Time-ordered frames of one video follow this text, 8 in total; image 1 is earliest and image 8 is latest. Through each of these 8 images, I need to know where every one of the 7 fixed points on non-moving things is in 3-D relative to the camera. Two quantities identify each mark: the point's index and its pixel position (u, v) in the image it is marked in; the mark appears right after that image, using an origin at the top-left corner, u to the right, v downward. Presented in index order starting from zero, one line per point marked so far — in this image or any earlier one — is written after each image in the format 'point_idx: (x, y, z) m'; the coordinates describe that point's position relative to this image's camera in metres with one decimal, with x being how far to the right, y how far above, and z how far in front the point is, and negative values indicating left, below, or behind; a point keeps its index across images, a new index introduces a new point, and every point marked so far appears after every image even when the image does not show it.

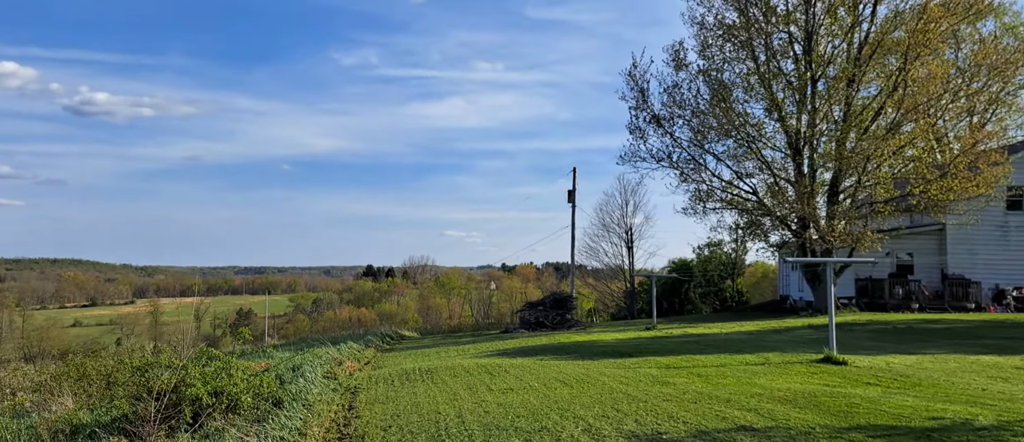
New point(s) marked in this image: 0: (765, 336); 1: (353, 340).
0: (+4.6, -2.1, +14.1) m
1: (-4.0, -3.0, +19.3) m
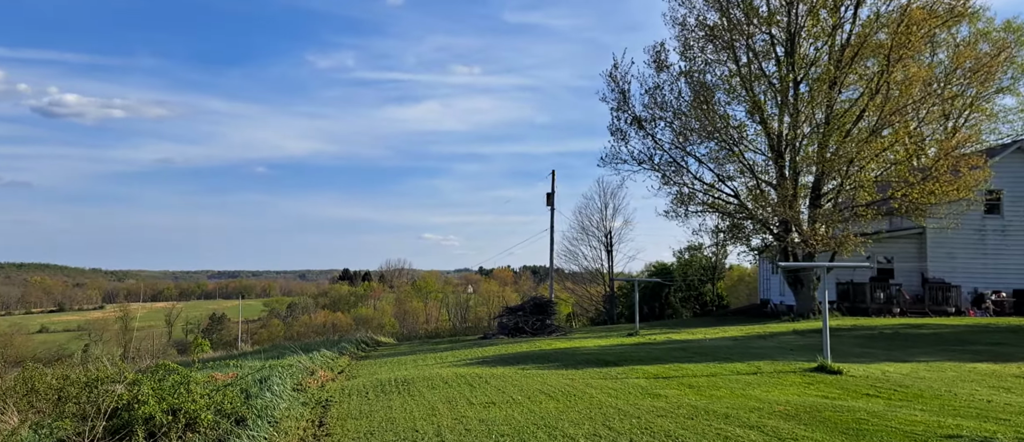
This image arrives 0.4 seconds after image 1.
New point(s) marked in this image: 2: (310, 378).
0: (+4.3, -2.2, +13.8) m
1: (-4.5, -3.1, +18.7) m
2: (-3.1, -2.3, +11.3) m
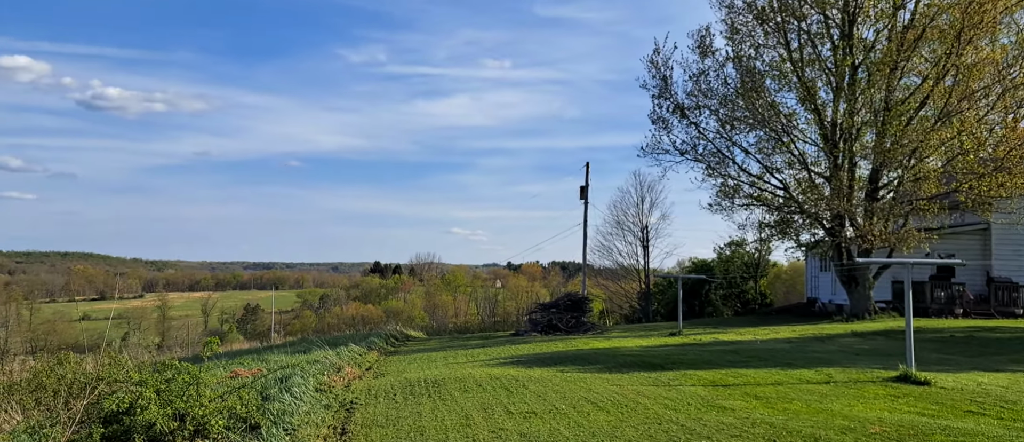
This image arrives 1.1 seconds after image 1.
0: (+4.9, -2.1, +12.8) m
1: (-3.7, -2.8, +18.1) m
2: (-2.6, -2.2, +10.6) m
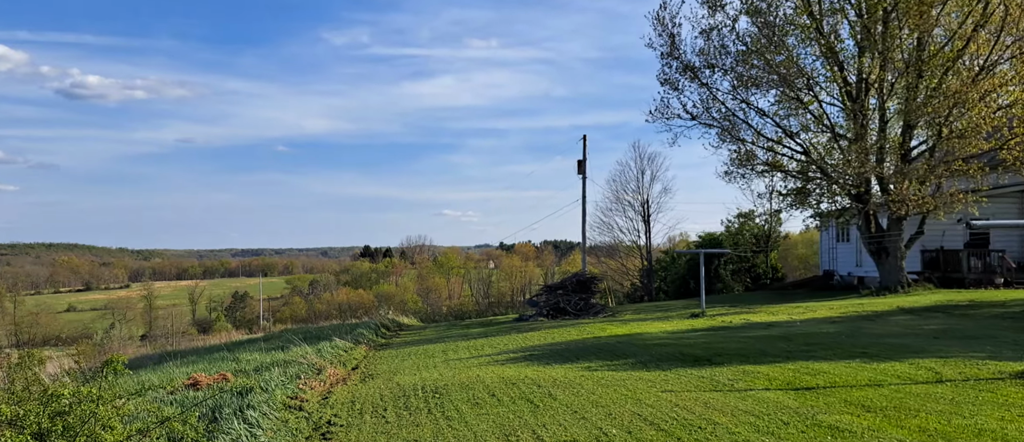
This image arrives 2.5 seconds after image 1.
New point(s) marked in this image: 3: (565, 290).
0: (+5.0, -1.5, +11.1) m
1: (-3.6, -2.4, +16.3) m
2: (-2.5, -1.9, +8.8) m
3: (+1.2, -1.6, +18.0) m
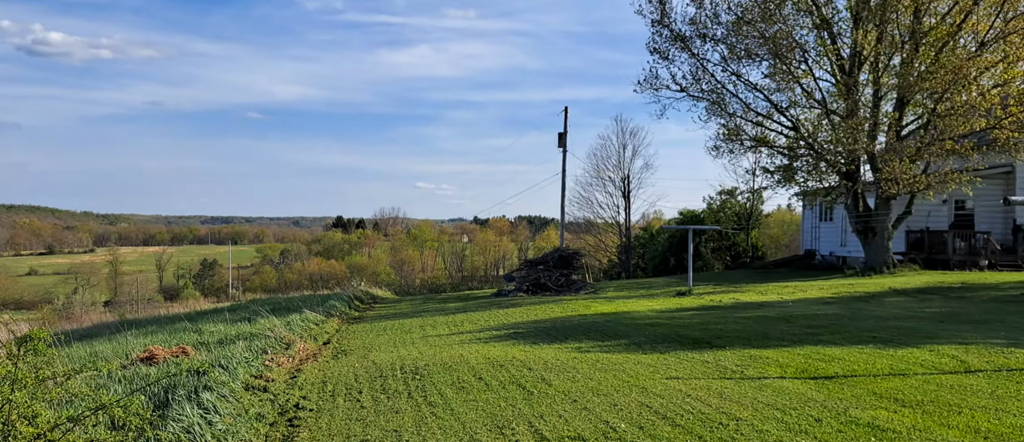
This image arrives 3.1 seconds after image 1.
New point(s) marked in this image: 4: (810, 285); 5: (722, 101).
0: (+4.8, -1.2, +10.7) m
1: (-4.0, -1.7, +15.6) m
2: (-2.6, -1.5, +8.2) m
3: (+0.8, -1.0, +17.5) m
4: (+5.5, -1.2, +14.1) m
5: (+5.2, +3.0, +19.1) m
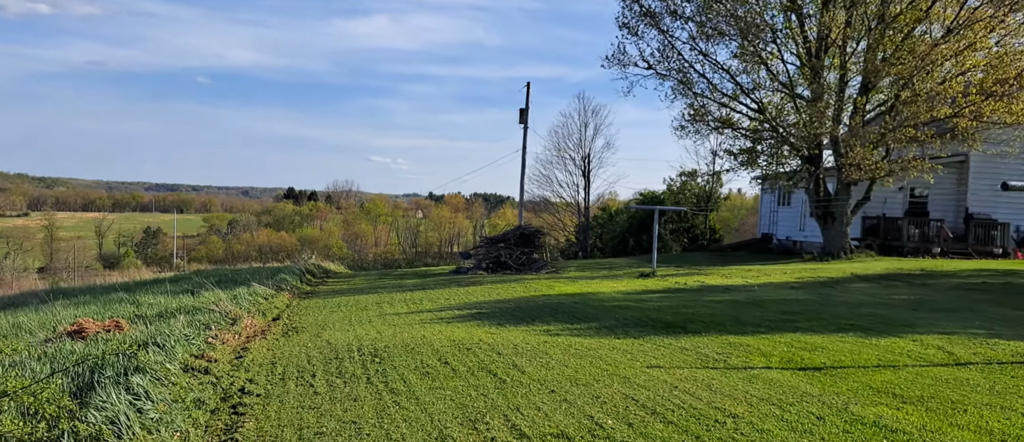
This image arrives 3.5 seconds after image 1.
0: (+4.3, -1.0, +10.5) m
1: (-4.9, -1.1, +14.9) m
2: (-3.0, -1.1, +7.6) m
3: (-0.1, -0.5, +17.0) m
4: (+4.7, -0.9, +13.9) m
5: (+4.3, +3.4, +18.8) m
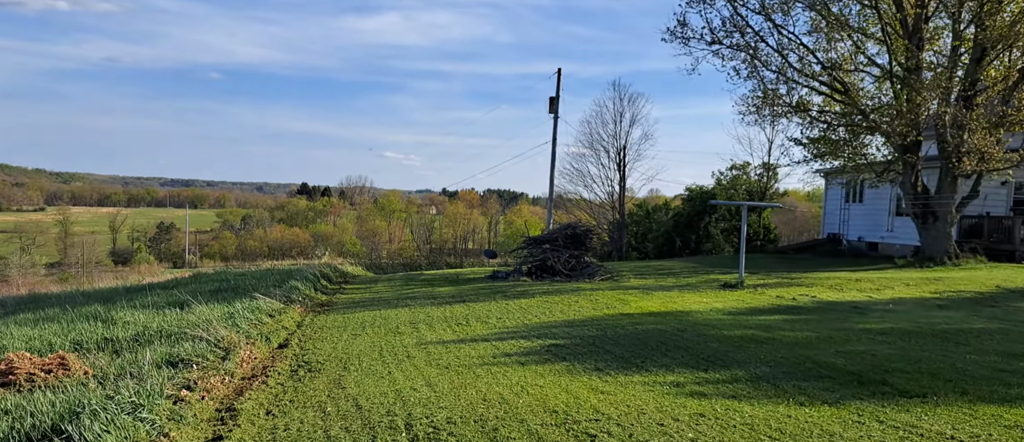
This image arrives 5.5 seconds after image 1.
0: (+5.1, -1.0, +8.0) m
1: (-4.0, -1.1, +12.6) m
2: (-2.2, -1.1, +5.2) m
3: (+0.8, -0.4, +14.6) m
4: (+5.6, -0.9, +11.4) m
5: (+5.3, +3.4, +16.3) m
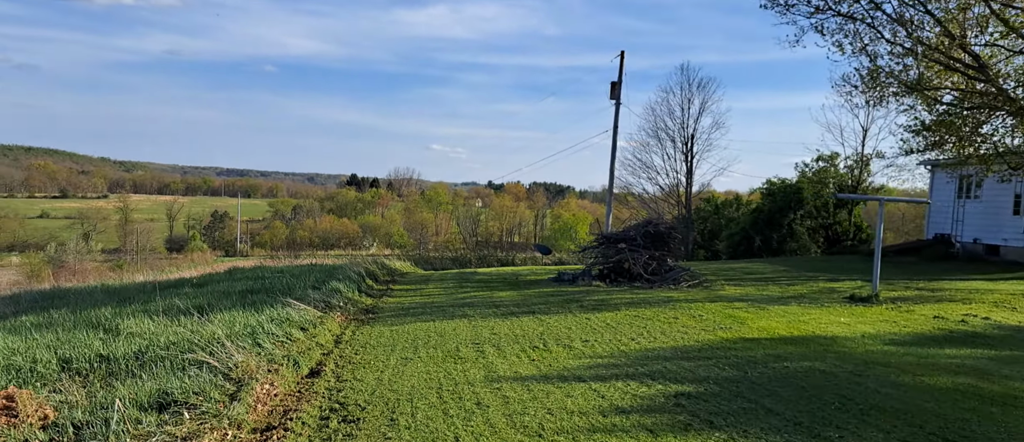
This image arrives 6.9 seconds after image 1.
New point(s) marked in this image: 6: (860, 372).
0: (+5.8, -1.0, +5.8) m
1: (-2.9, -0.9, +10.9) m
2: (-1.6, -1.1, +3.4) m
3: (+2.0, -0.4, +12.6) m
4: (+6.6, -0.9, +9.2) m
5: (+6.6, +3.5, +14.0) m
6: (+2.4, -1.0, +5.3) m
